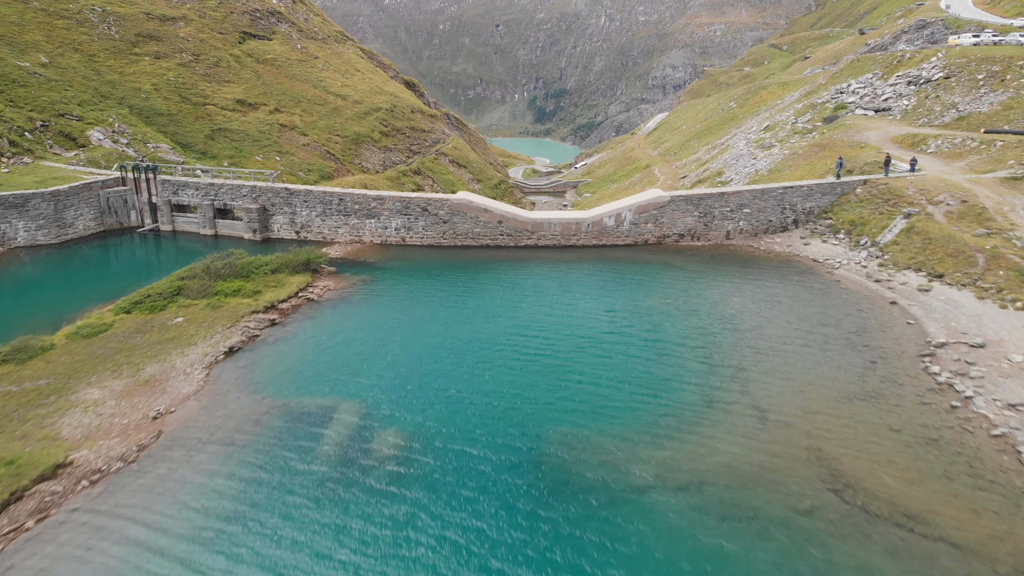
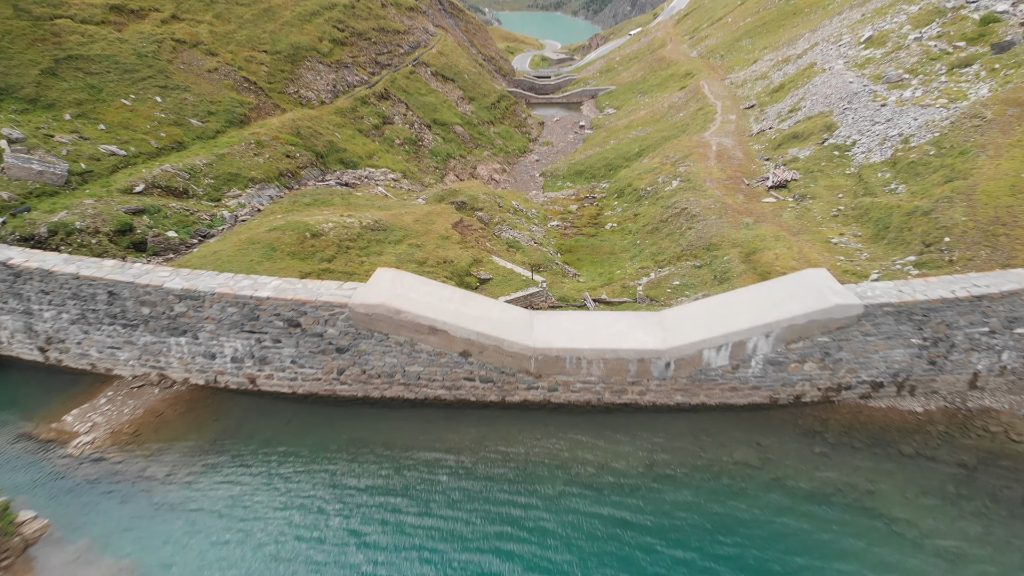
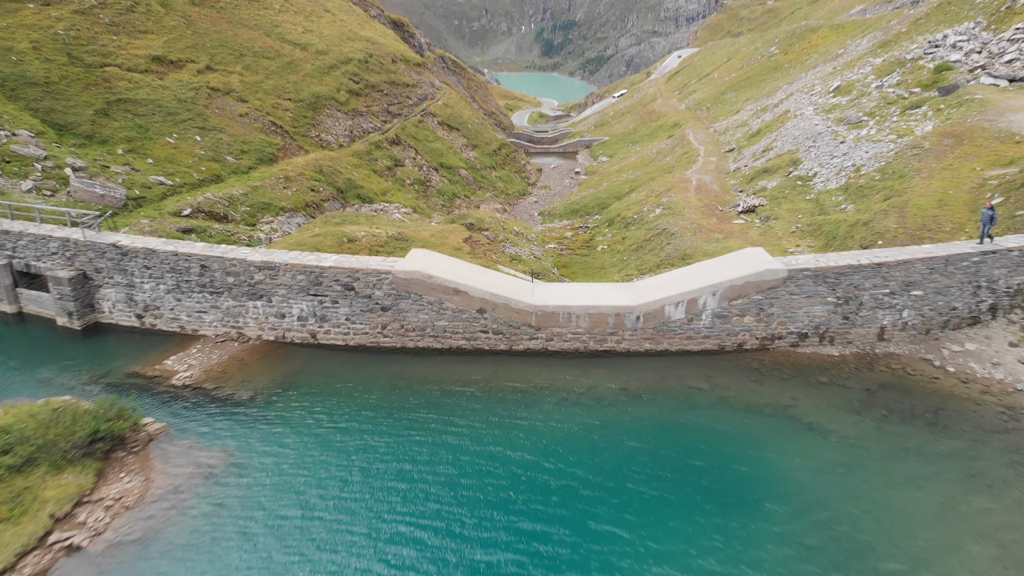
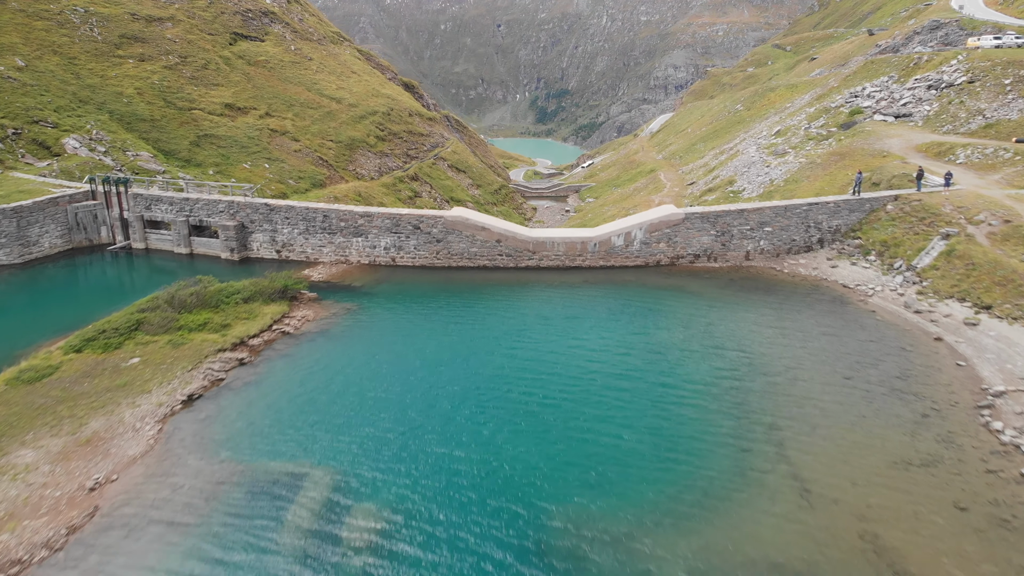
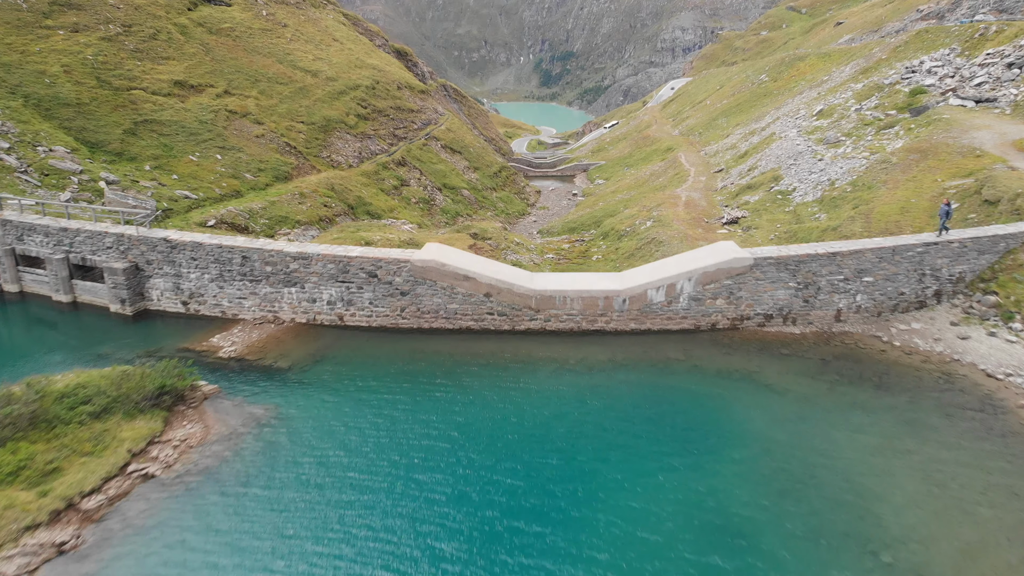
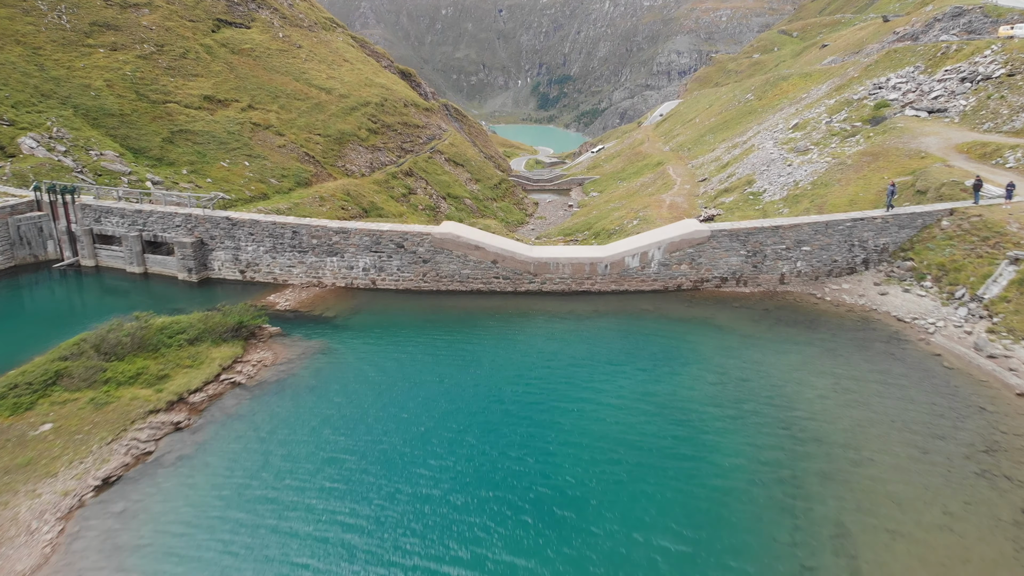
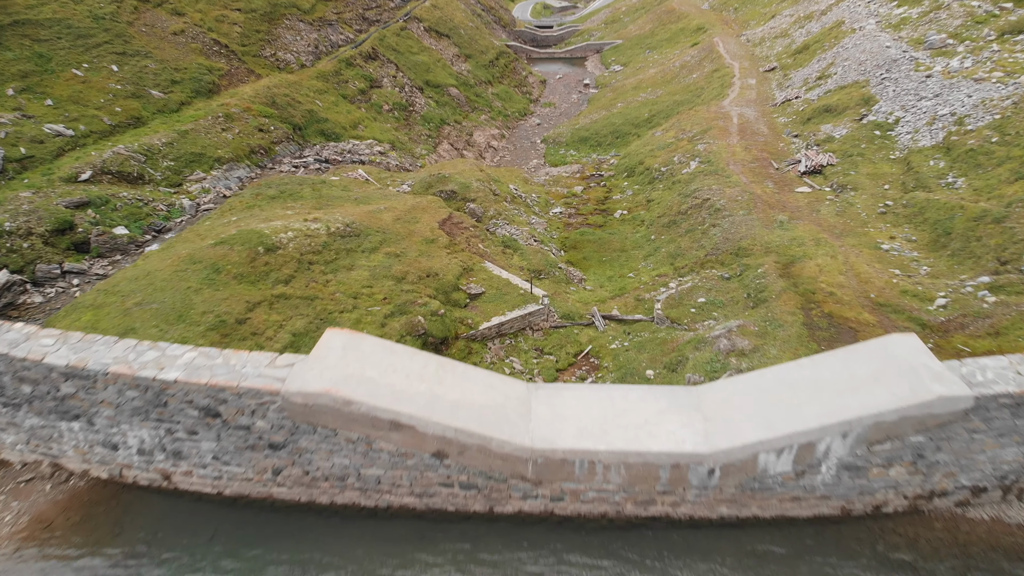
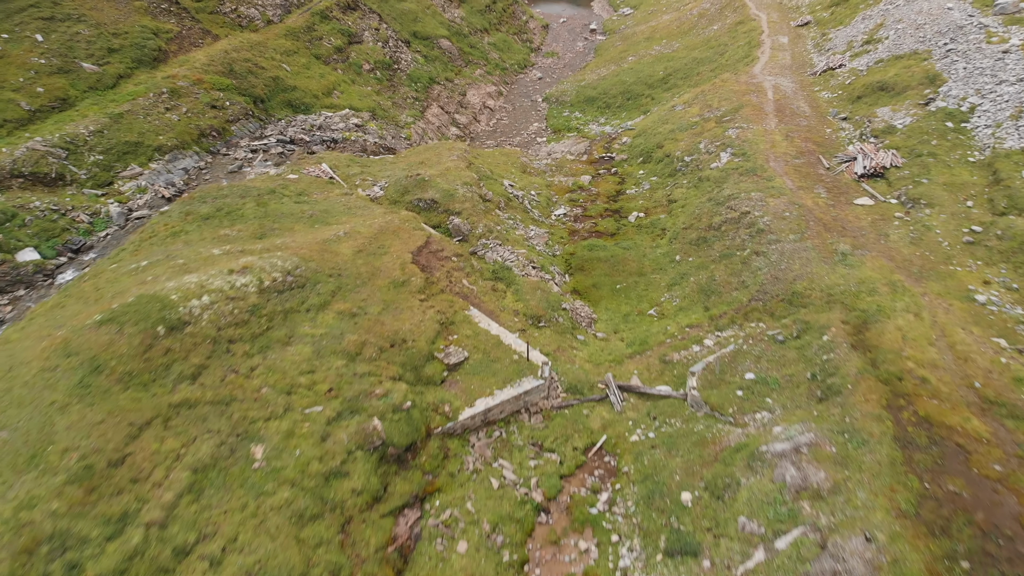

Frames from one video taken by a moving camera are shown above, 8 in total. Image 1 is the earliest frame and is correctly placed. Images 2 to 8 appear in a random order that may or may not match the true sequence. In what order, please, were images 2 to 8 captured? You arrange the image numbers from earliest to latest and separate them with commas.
4, 6, 5, 3, 2, 7, 8
